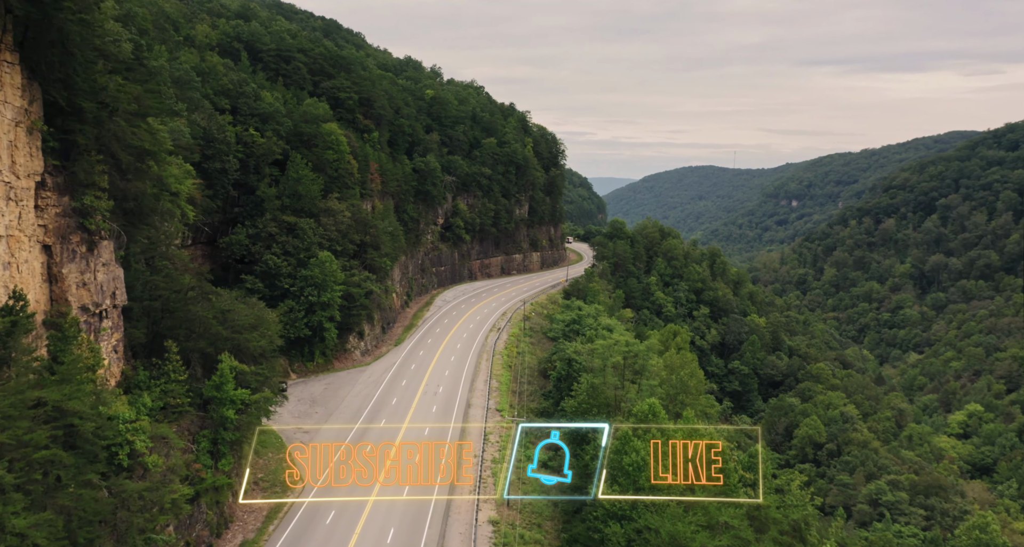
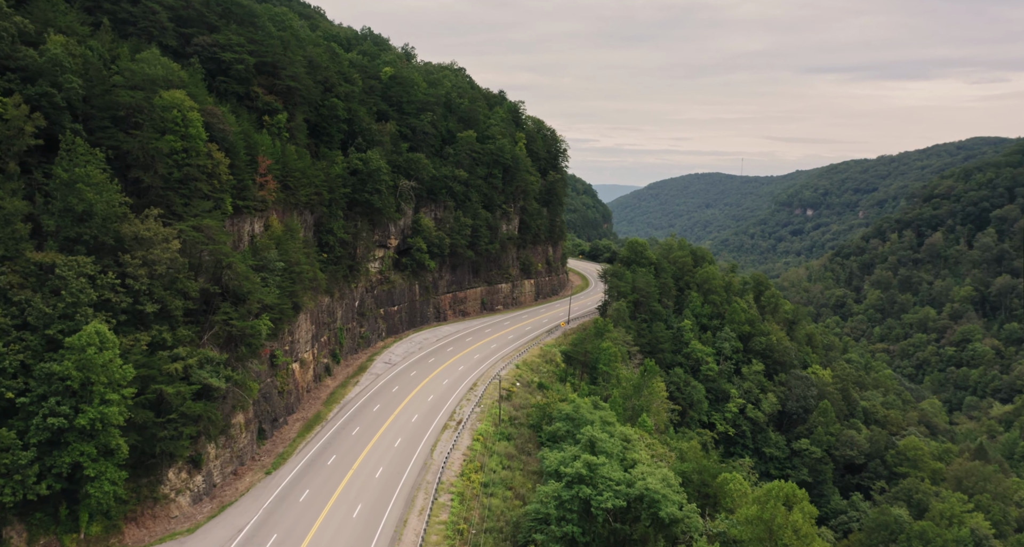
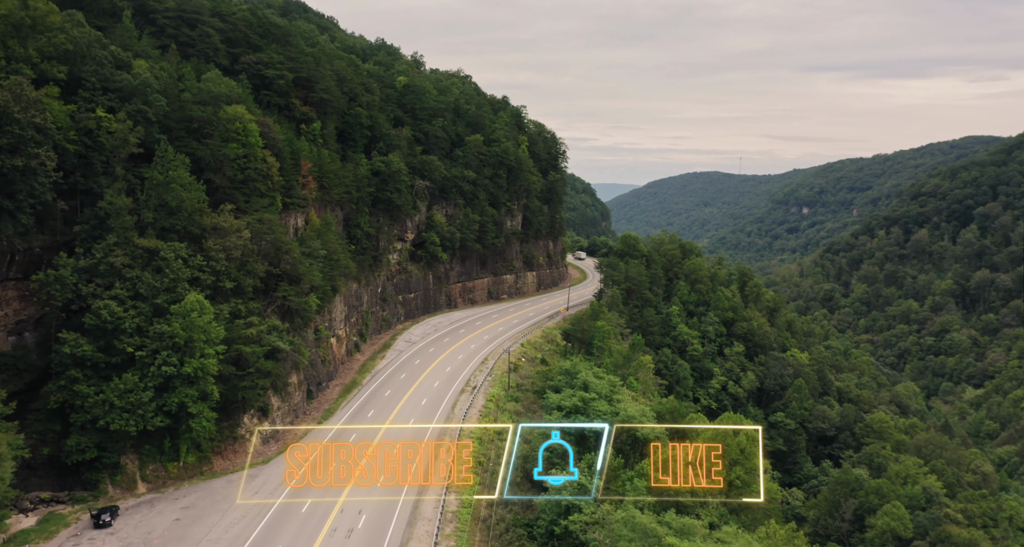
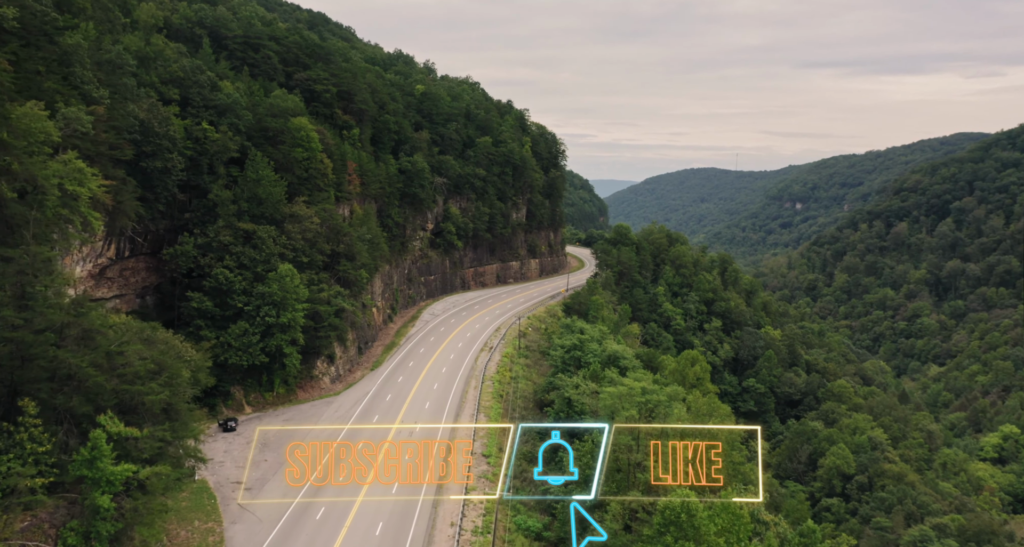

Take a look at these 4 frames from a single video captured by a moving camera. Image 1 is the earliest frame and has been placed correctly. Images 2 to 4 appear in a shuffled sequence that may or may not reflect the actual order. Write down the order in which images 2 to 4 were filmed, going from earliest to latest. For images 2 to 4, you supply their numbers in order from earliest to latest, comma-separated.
4, 3, 2
